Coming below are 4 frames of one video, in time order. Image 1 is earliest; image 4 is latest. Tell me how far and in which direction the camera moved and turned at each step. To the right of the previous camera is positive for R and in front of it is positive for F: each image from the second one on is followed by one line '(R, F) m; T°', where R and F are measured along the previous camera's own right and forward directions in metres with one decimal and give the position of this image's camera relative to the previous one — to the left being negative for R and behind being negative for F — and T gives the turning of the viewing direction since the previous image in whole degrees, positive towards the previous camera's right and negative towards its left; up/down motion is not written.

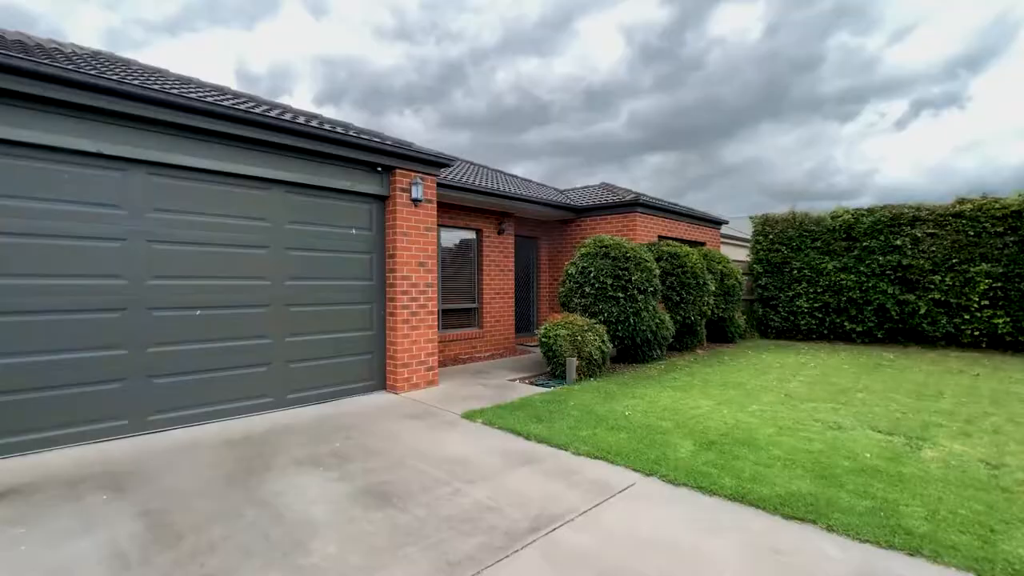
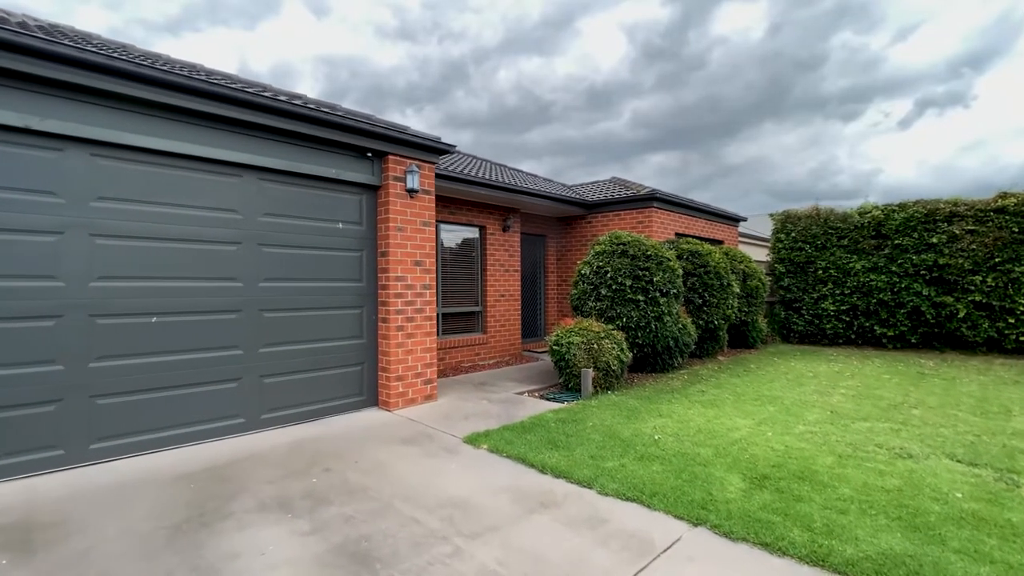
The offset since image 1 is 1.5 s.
(-0.1, +0.7) m; 0°
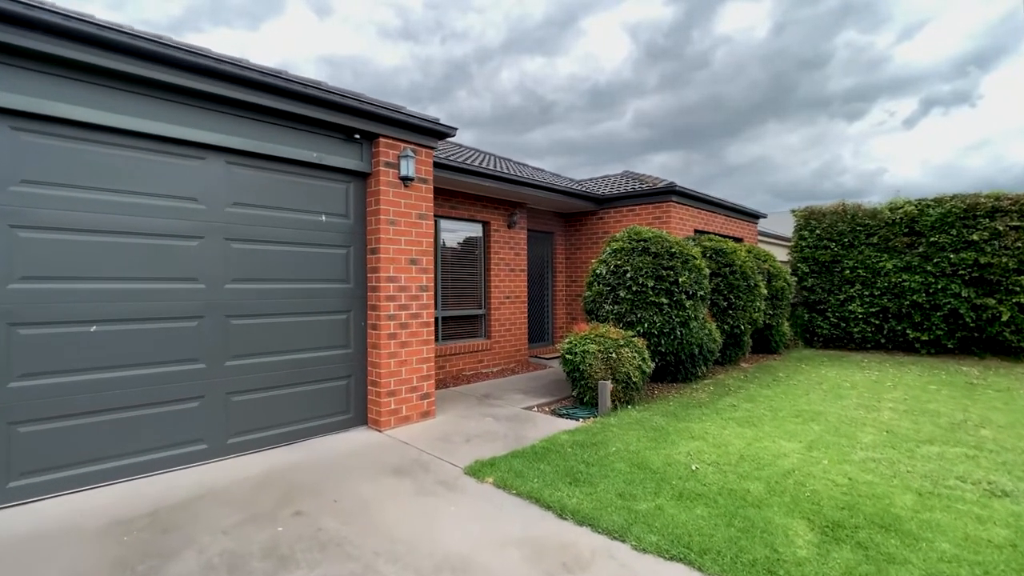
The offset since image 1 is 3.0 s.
(-0.1, +0.7) m; 0°
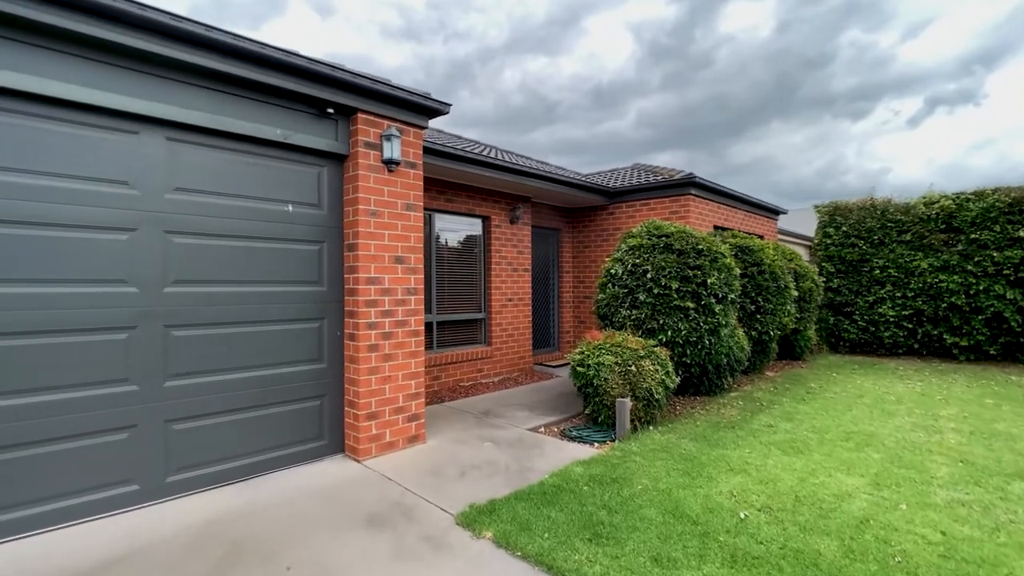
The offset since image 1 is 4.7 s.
(0.0, +0.7) m; 0°
